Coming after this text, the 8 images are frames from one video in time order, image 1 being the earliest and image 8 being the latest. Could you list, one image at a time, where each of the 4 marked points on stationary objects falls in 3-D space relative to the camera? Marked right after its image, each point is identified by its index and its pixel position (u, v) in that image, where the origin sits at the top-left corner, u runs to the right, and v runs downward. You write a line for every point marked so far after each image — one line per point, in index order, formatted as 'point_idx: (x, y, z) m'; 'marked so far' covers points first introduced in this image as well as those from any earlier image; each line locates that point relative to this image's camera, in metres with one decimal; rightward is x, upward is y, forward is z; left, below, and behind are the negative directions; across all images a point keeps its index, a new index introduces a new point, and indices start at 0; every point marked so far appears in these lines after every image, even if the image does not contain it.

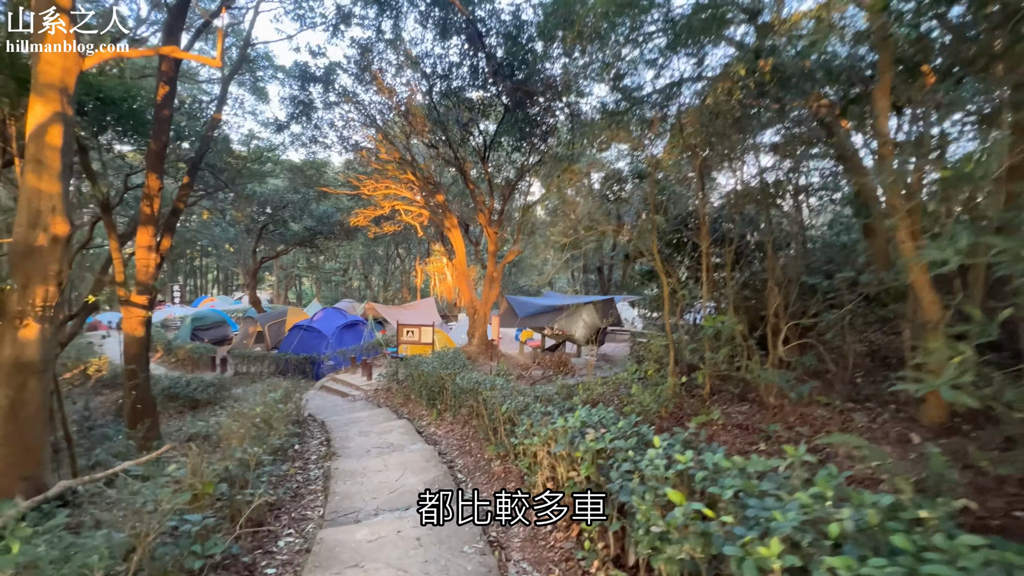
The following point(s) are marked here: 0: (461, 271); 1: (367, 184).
0: (-1.4, +0.5, +11.6) m
1: (-4.0, +2.9, +11.9) m
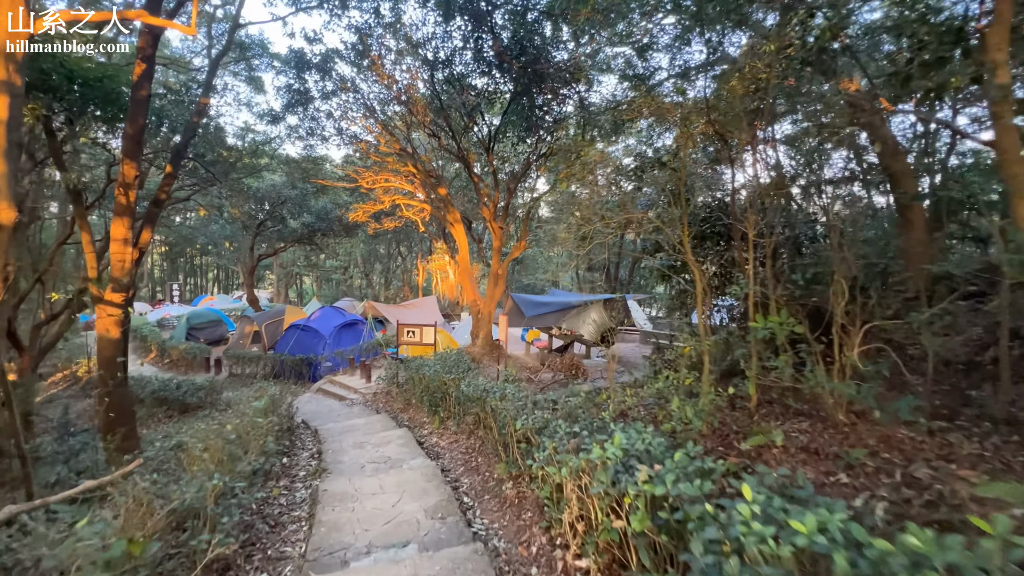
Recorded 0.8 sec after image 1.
0: (-1.2, +0.5, +11.0) m
1: (-3.9, +3.0, +11.4) m
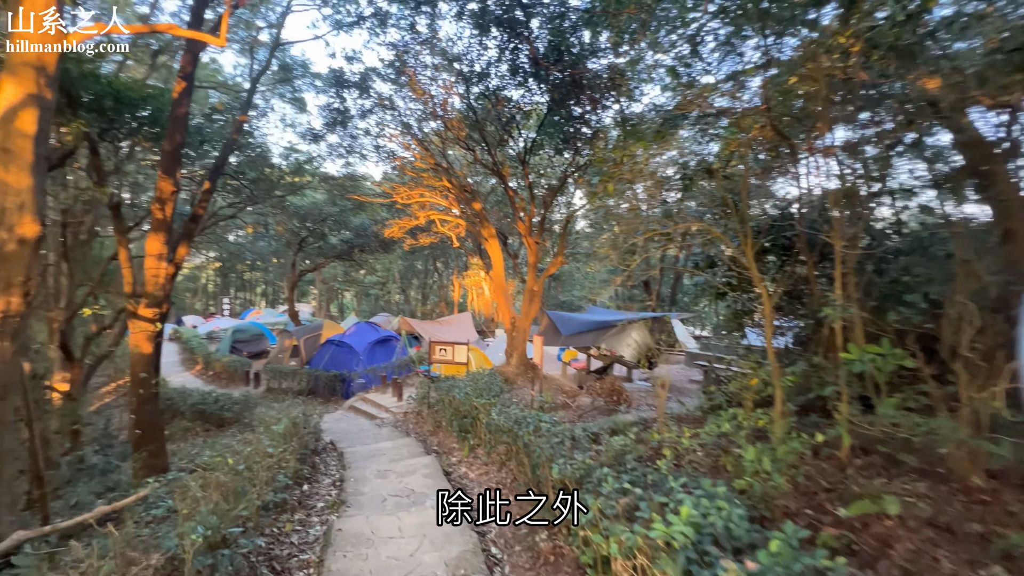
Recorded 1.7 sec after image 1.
0: (-0.3, +0.1, +10.7) m
1: (-2.9, +2.5, +11.4) m
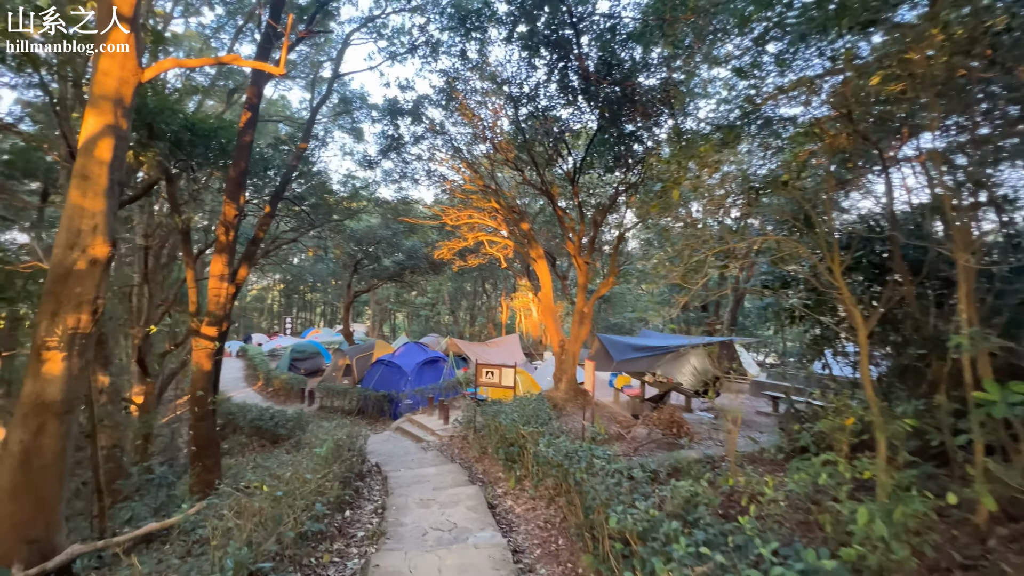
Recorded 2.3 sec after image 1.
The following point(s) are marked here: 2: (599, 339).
0: (+0.8, -0.4, +10.4) m
1: (-1.7, +2.0, +11.5) m
2: (+2.1, -1.2, +10.2) m
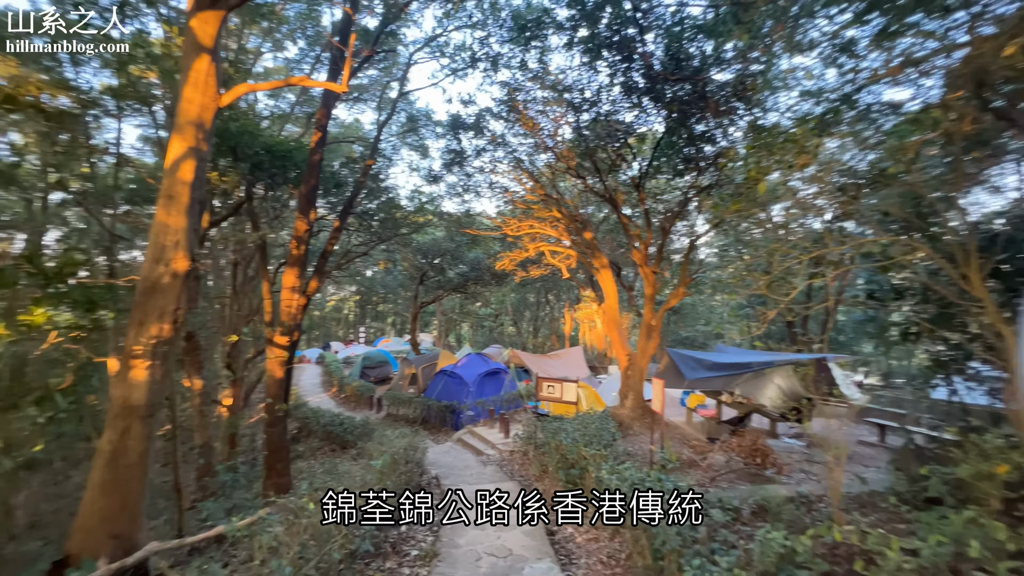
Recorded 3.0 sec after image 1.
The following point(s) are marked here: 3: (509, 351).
0: (+2.3, -0.7, +10.0) m
1: (0.0, +1.7, +11.5) m
2: (+3.5, -1.4, +9.5) m
3: (-0.1, -2.1, +14.2) m
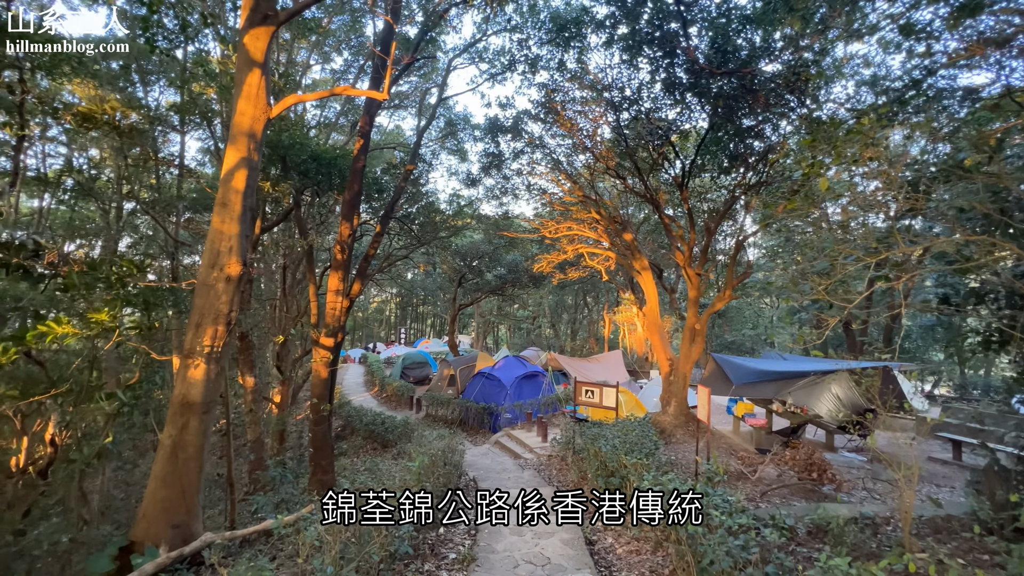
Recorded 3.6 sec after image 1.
0: (+3.2, -0.7, +9.7) m
1: (+1.0, +1.6, +11.4) m
2: (+4.3, -1.5, +9.1) m
3: (+1.1, -2.2, +14.1) m
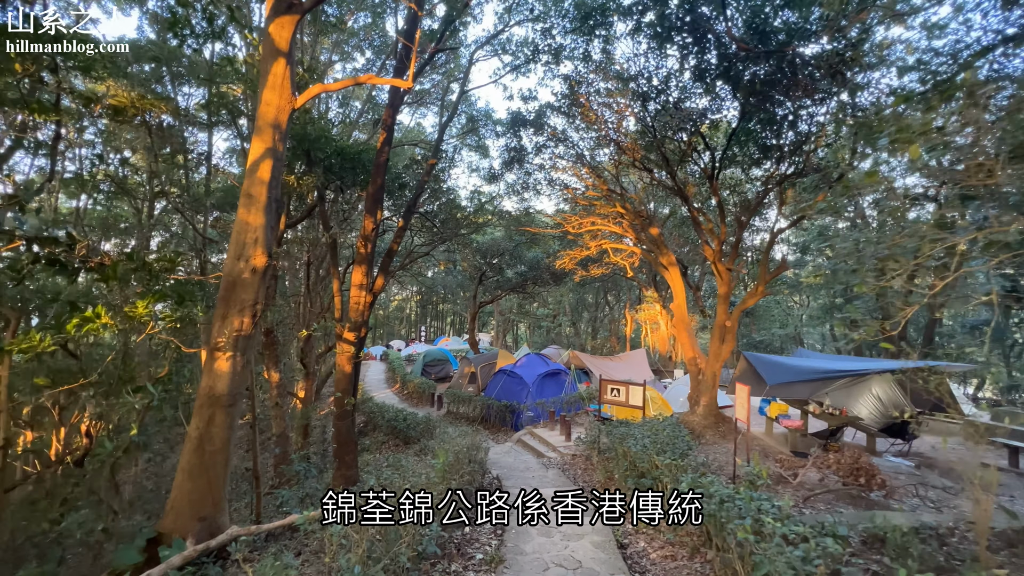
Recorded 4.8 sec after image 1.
0: (+3.7, -0.7, +9.4) m
1: (+1.6, +1.7, +11.2) m
2: (+4.8, -1.4, +8.8) m
3: (+1.8, -2.1, +13.9) m
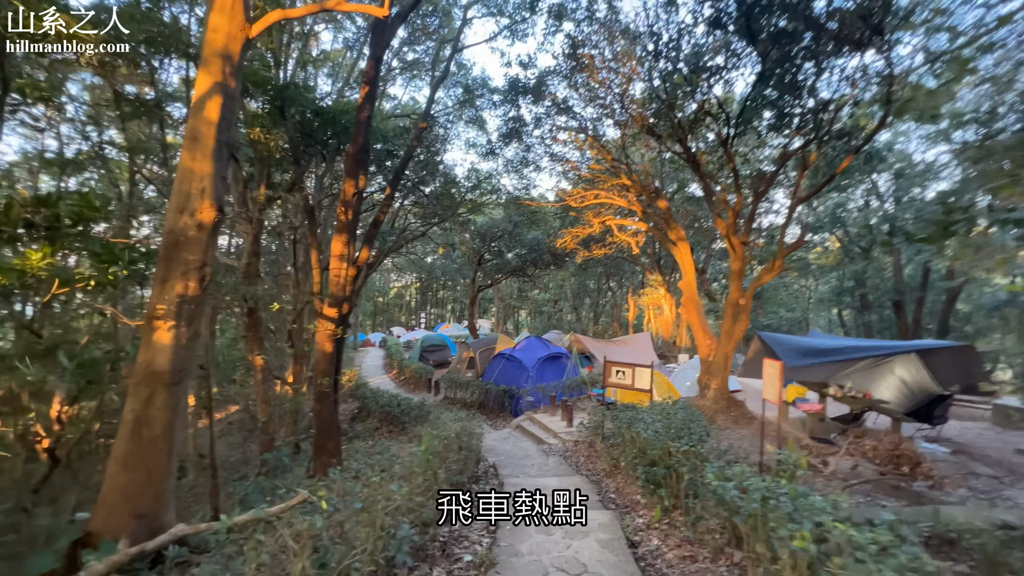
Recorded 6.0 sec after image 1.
0: (+3.6, -0.2, +8.8) m
1: (+1.5, +2.2, +10.6) m
2: (+4.7, -1.0, +8.3) m
3: (+1.8, -1.5, +13.4) m
